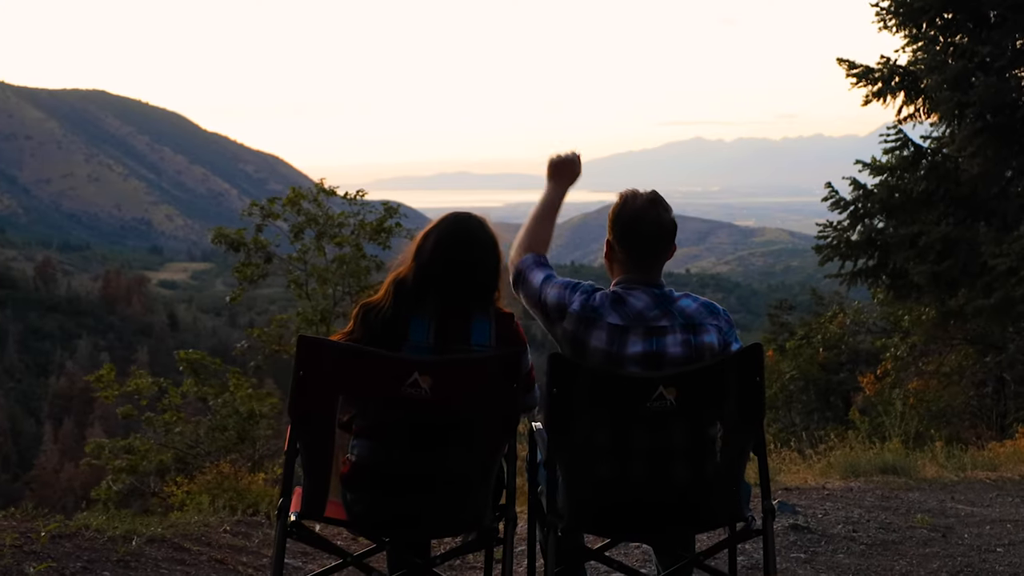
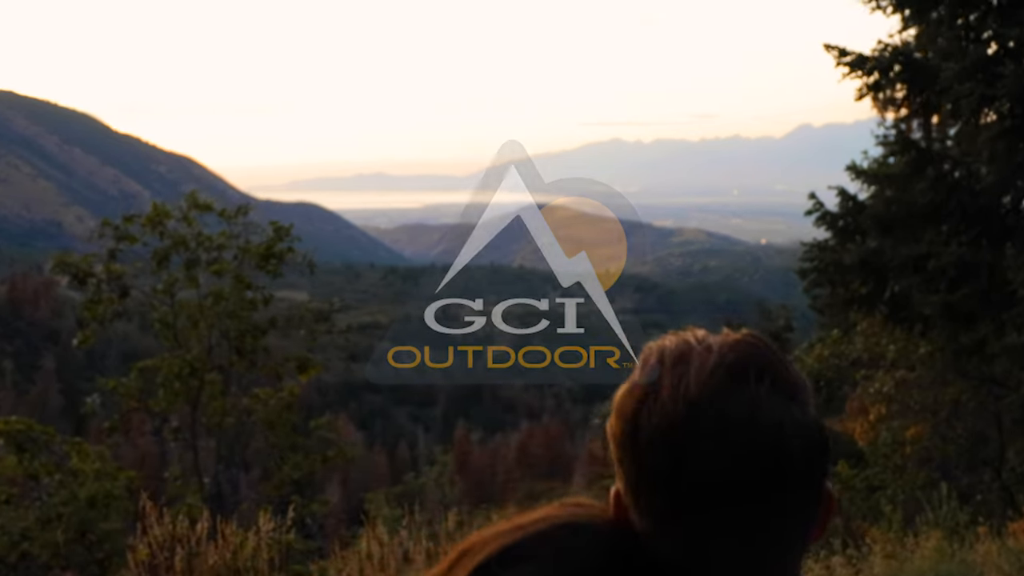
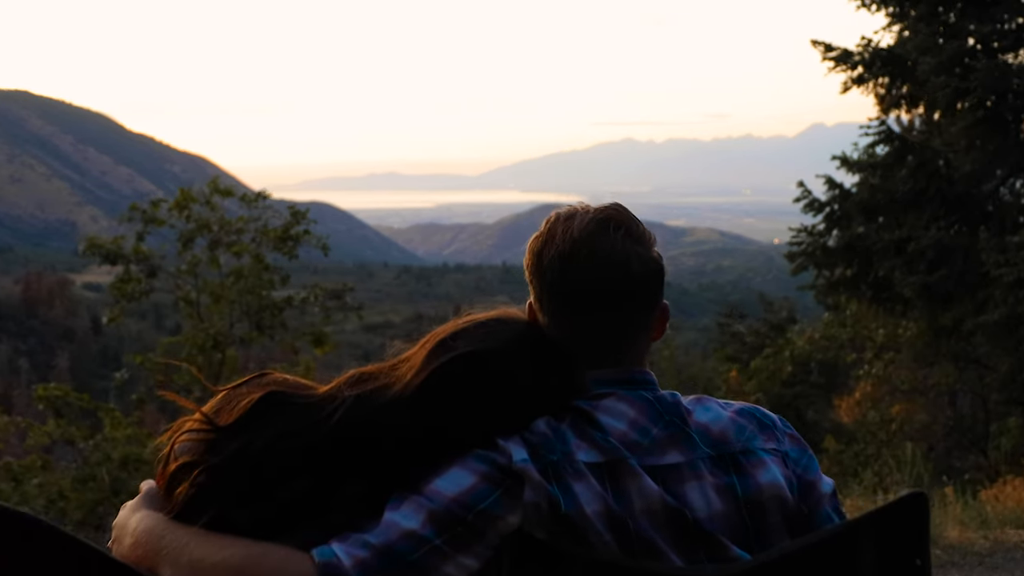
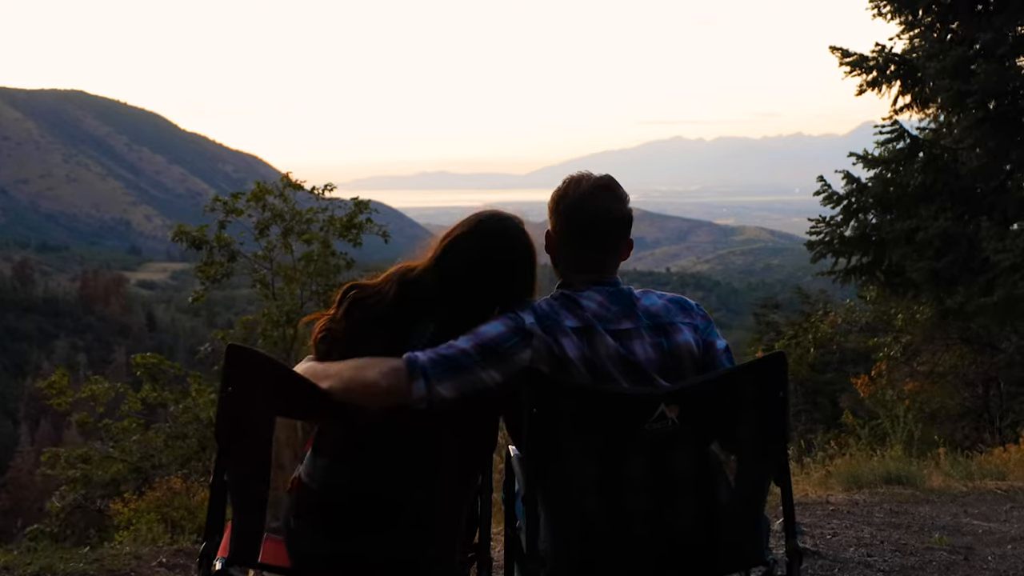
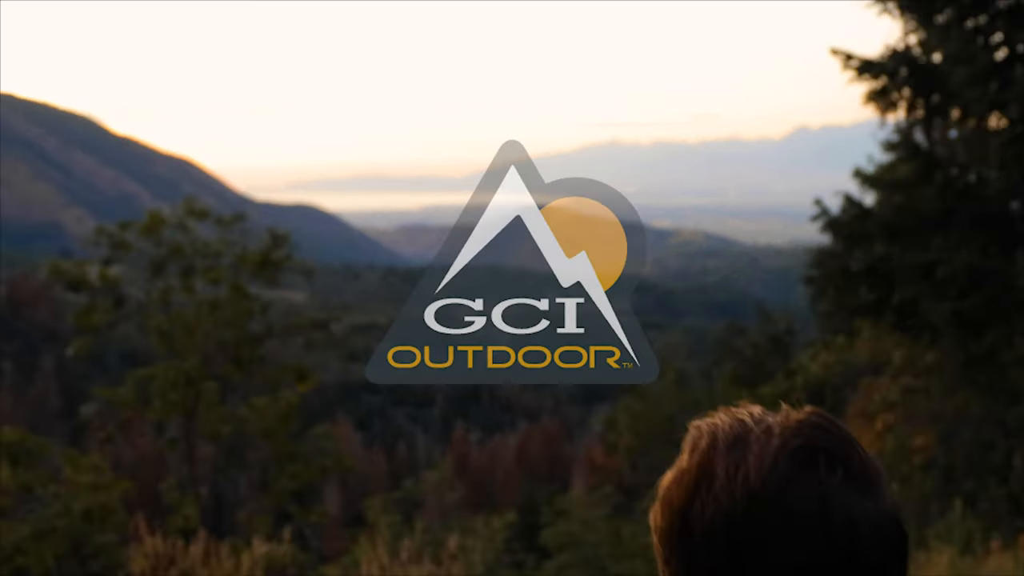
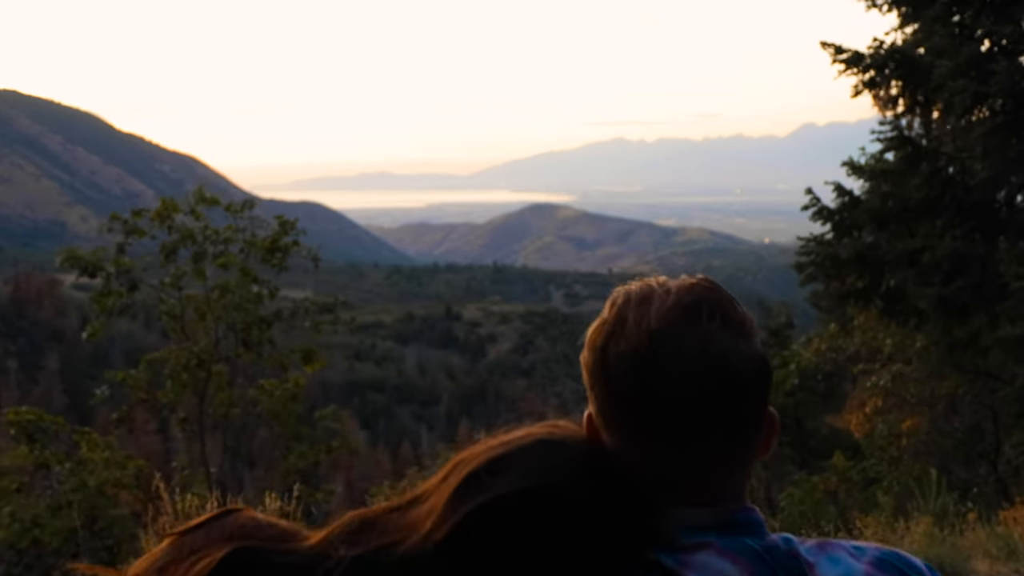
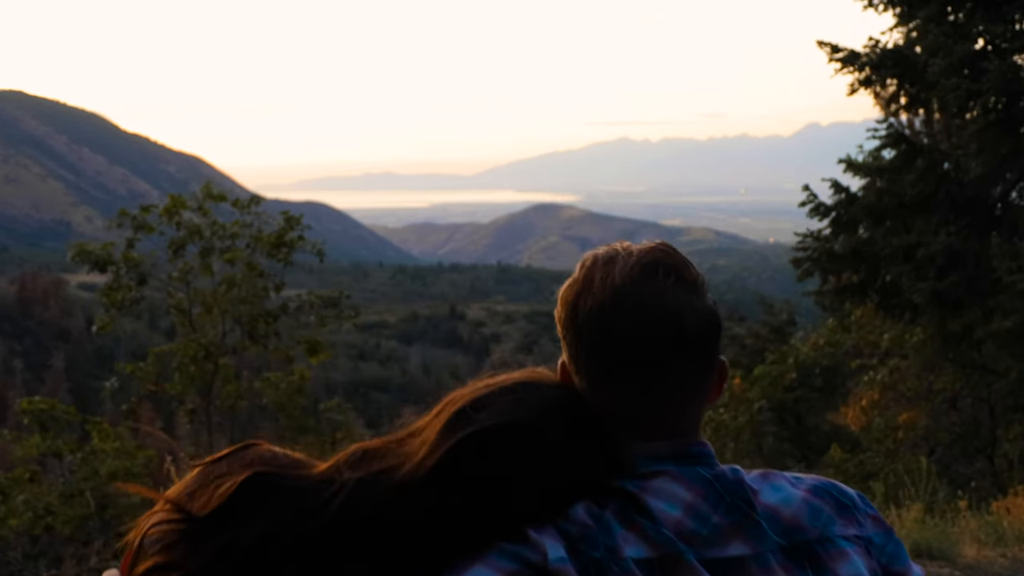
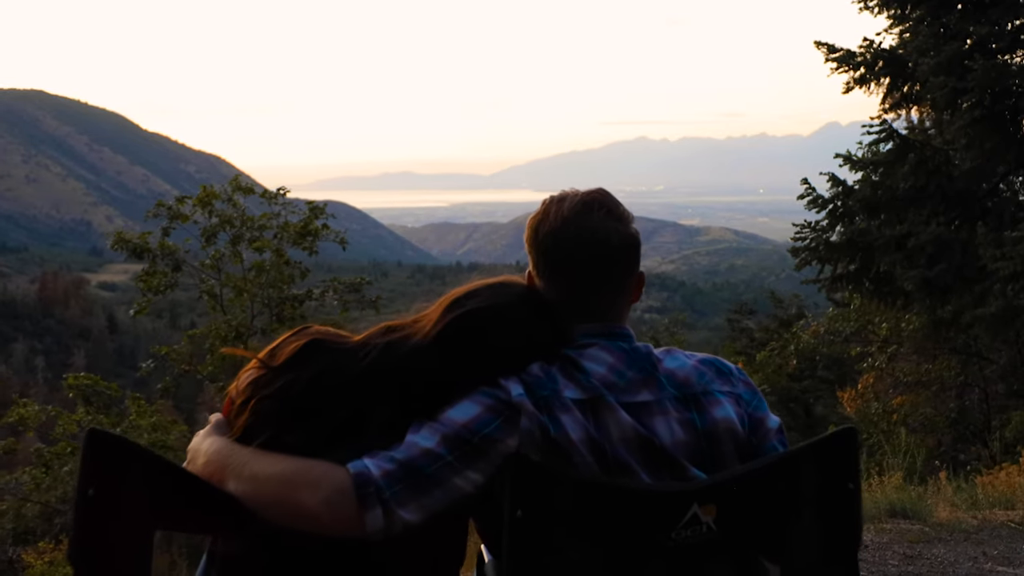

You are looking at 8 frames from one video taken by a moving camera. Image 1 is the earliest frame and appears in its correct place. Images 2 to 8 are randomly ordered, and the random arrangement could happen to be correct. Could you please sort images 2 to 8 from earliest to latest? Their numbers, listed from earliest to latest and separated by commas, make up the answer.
4, 8, 3, 7, 6, 2, 5
